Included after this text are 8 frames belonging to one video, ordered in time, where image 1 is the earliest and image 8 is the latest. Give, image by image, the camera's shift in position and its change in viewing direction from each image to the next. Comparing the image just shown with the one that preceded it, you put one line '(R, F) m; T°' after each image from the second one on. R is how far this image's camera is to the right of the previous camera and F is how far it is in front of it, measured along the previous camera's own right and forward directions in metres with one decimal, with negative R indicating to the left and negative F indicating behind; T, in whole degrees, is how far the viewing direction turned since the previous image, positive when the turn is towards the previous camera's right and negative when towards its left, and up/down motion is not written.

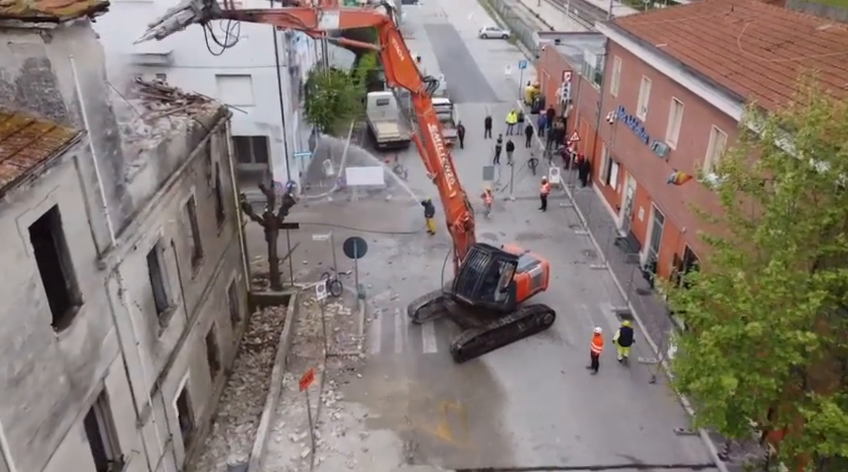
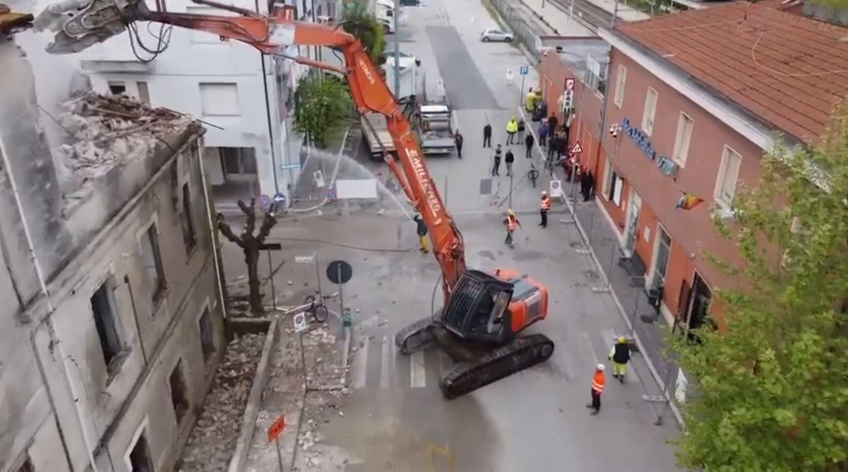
(+0.4, +1.3) m; 0°
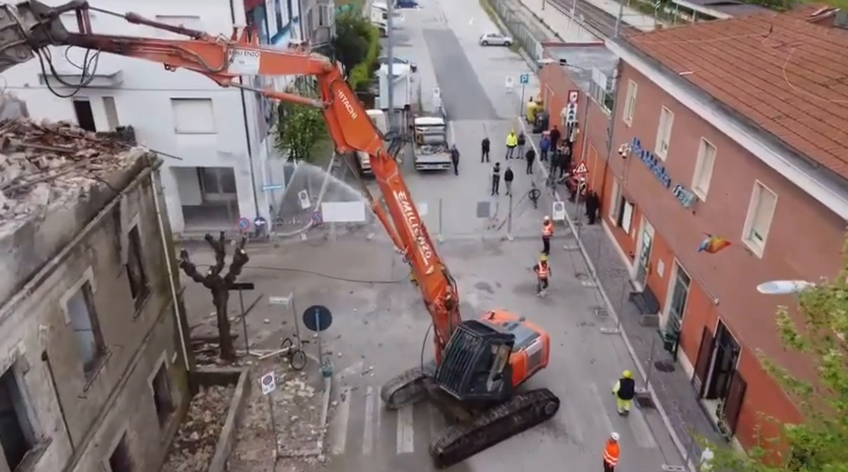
(+0.2, +2.1) m; 0°
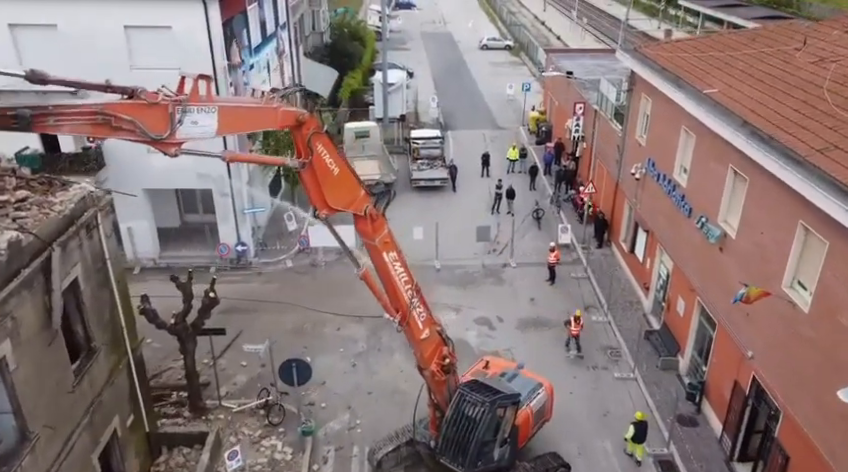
(+0.2, +2.0) m; 0°
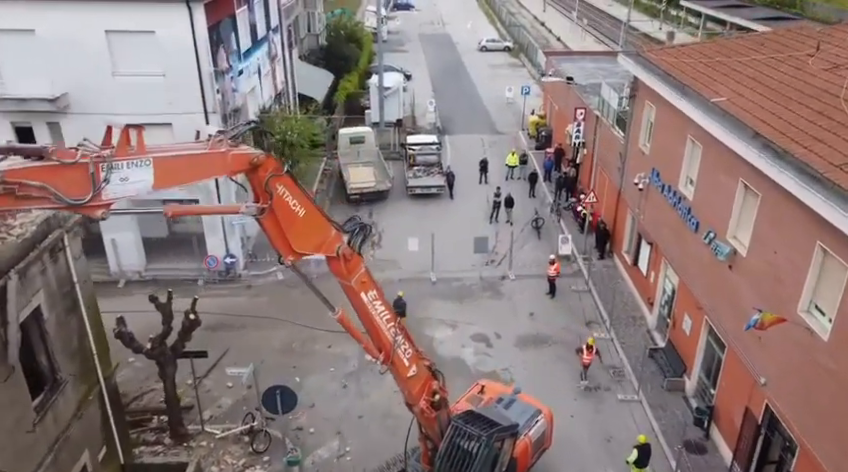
(+0.2, +0.8) m; 0°
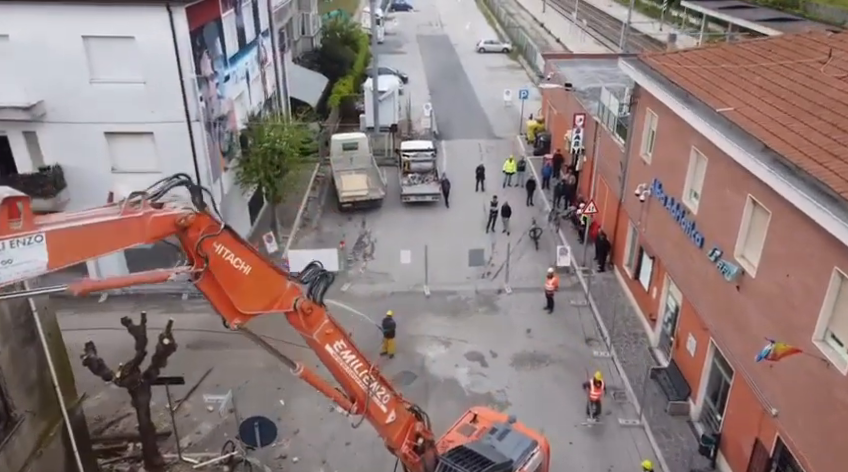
(+0.2, +0.8) m; 0°
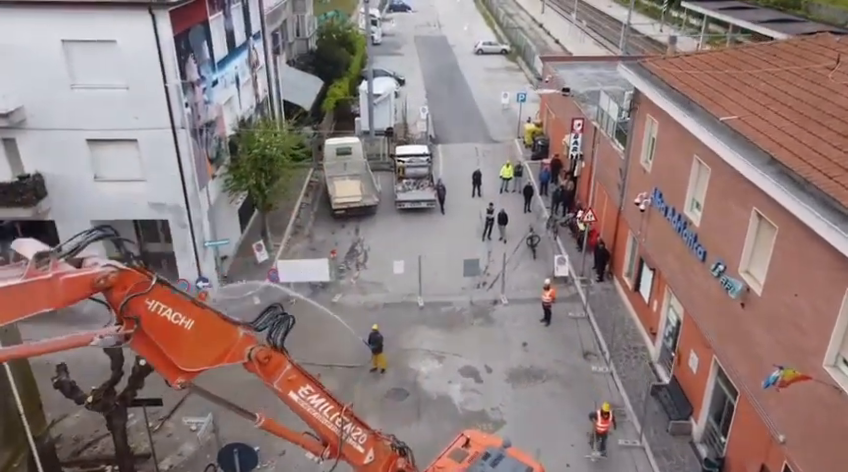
(+0.2, +0.6) m; 0°
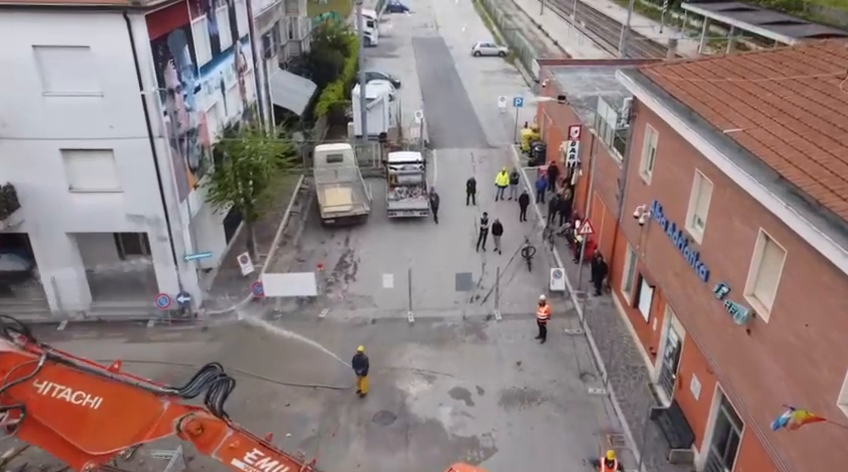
(+0.3, +0.8) m; 0°
